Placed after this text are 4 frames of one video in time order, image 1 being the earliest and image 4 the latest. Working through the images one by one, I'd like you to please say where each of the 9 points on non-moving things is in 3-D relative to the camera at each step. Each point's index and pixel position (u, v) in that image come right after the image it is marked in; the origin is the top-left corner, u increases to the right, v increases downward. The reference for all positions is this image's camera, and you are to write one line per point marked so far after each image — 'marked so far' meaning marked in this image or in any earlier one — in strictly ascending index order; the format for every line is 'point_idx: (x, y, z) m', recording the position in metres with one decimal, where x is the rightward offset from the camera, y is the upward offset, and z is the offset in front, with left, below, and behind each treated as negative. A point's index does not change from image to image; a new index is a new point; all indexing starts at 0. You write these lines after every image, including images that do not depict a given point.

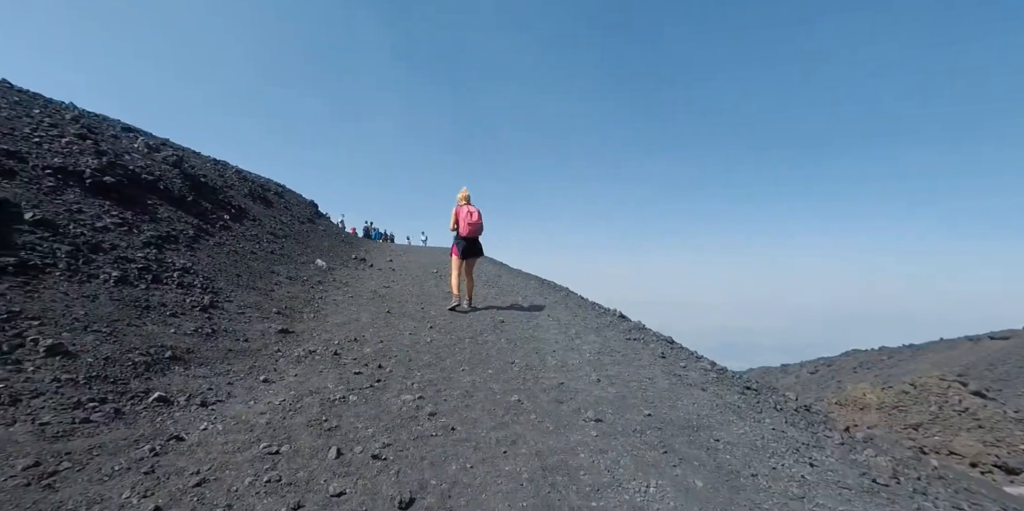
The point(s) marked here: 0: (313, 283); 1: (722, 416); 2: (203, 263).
0: (-3.9, -0.4, +8.4) m
1: (+1.8, -1.4, +3.7) m
2: (-4.6, -0.1, +6.3) m
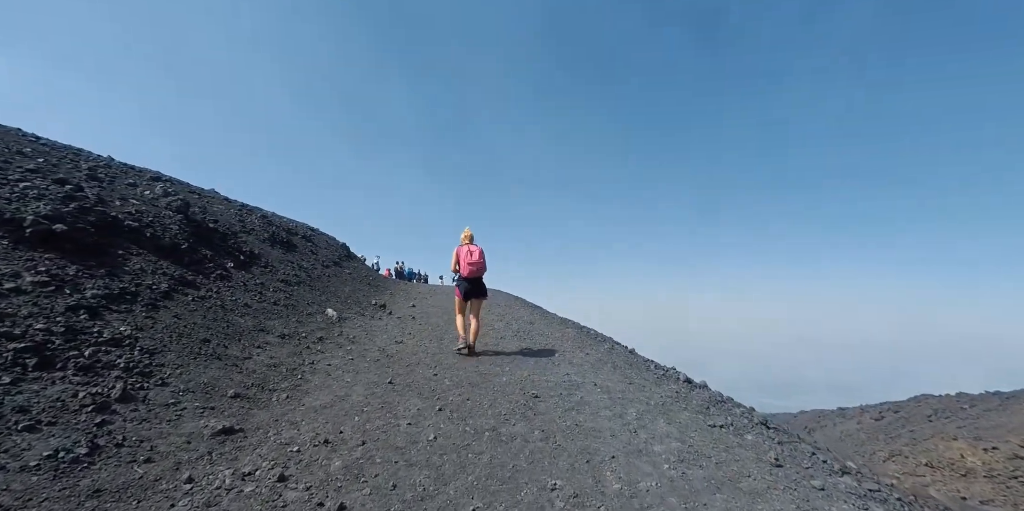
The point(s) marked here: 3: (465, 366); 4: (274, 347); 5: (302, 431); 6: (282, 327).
0: (-3.3, -1.3, +7.0) m
1: (+2.0, -1.7, +1.7) m
2: (-4.2, -0.9, +5.0) m
3: (-0.7, -1.6, +6.3) m
4: (-3.4, -1.3, +6.2) m
5: (-1.9, -1.6, +3.9) m
6: (-3.8, -1.2, +7.2) m
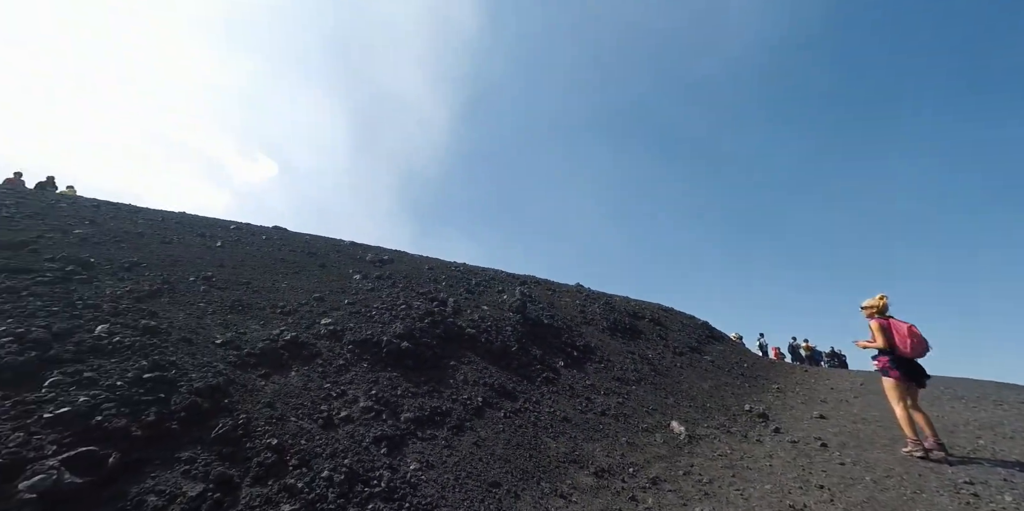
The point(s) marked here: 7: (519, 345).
0: (+1.4, -2.6, +5.0) m
1: (+1.3, -1.5, -2.4) m
2: (-0.6, -2.1, +4.4) m
3: (+2.7, -2.4, +2.6) m
4: (+0.8, -2.5, +4.6) m
5: (+0.2, -2.3, +1.9) m
6: (+1.2, -2.6, +5.6) m
7: (+0.1, -1.7, +8.2) m
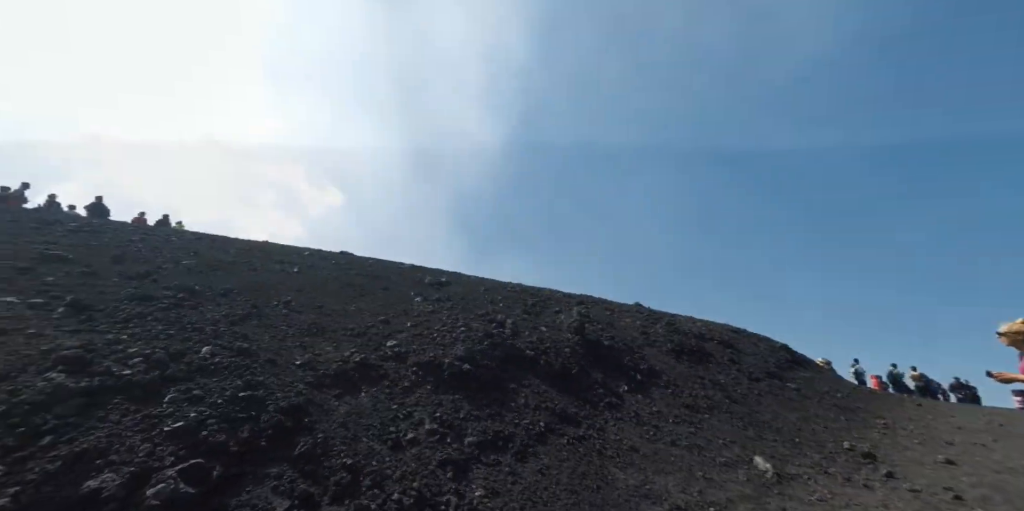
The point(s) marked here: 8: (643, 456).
0: (+2.2, -2.8, +4.5) m
1: (+1.1, -1.4, -2.7) m
2: (+0.1, -2.4, +4.2) m
3: (+3.2, -2.4, +2.0) m
4: (+1.5, -2.7, +4.2) m
5: (+0.5, -2.4, +1.6) m
6: (+2.0, -2.9, +5.1) m
7: (+1.3, -2.1, +7.9) m
8: (+1.9, -2.8, +5.9) m
